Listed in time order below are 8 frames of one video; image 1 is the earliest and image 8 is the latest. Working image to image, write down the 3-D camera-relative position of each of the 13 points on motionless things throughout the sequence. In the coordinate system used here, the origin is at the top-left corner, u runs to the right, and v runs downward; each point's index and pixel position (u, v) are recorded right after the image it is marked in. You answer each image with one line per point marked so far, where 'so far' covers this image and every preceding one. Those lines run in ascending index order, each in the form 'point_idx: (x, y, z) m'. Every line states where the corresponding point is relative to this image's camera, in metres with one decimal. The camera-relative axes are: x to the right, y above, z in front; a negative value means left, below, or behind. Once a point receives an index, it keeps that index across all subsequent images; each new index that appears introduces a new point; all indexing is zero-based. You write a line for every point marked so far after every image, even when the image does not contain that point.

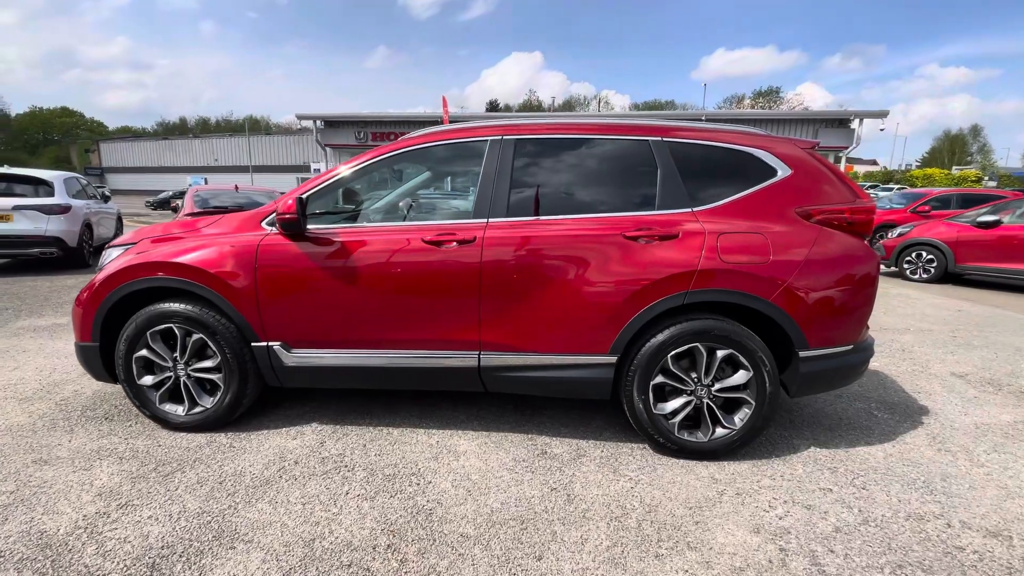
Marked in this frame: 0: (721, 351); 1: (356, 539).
0: (+1.2, -0.4, +2.7) m
1: (-0.7, -1.1, +2.1) m
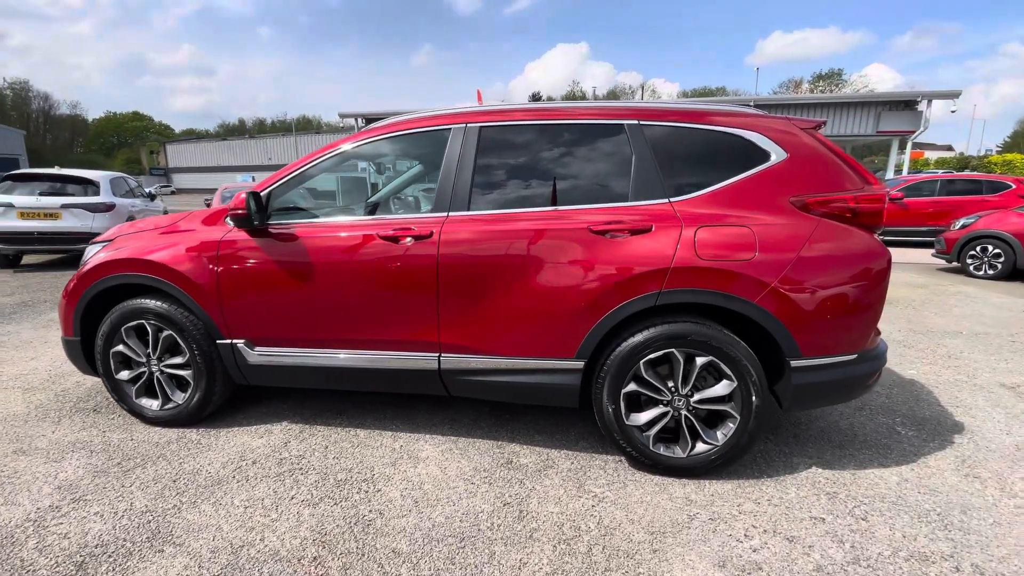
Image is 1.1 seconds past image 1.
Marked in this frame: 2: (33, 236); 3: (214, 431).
0: (+0.9, -0.4, +2.4) m
1: (-1.0, -1.1, +2.0) m
2: (-7.9, +0.9, +7.9) m
3: (-1.8, -0.9, +2.9) m
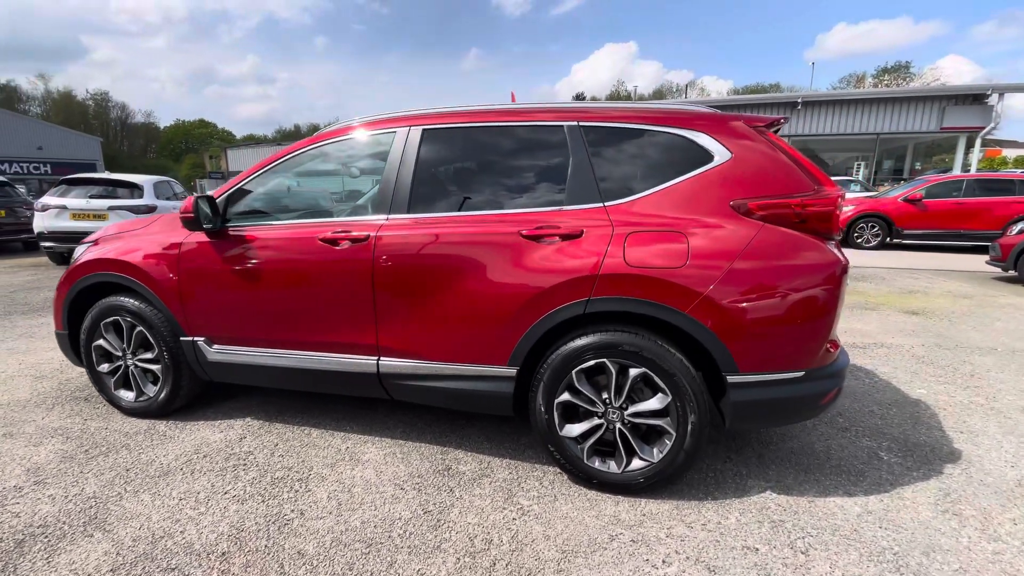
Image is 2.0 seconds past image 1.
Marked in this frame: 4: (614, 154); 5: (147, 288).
0: (+0.6, -0.4, +2.3) m
1: (-1.4, -1.1, +2.1) m
2: (-7.6, +0.9, +8.6) m
3: (-2.1, -0.9, +3.1) m
4: (+0.5, +0.7, +2.4) m
5: (-2.2, 0.0, +2.9) m
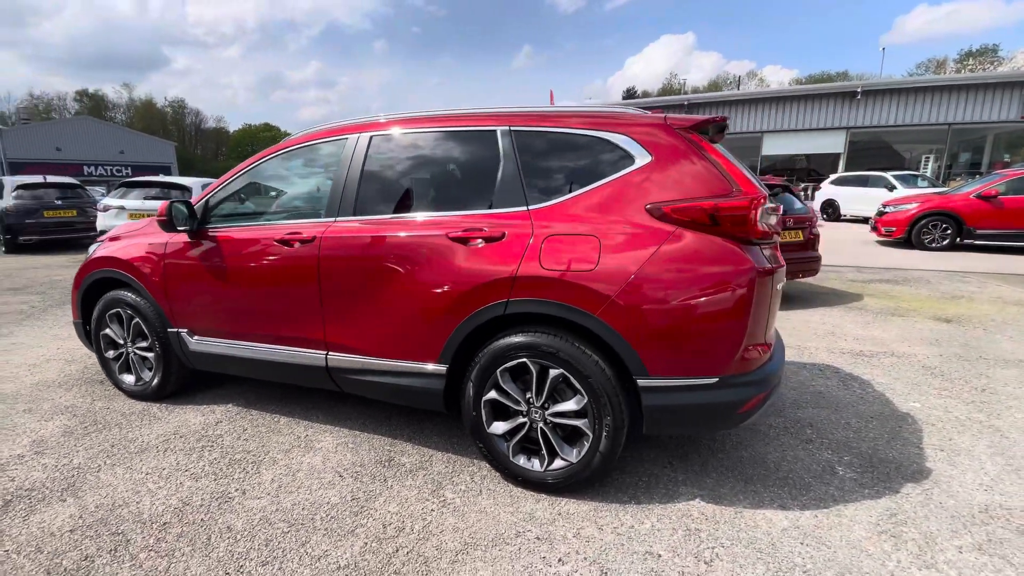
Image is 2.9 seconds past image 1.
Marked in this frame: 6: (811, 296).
0: (+0.2, -0.4, +2.3) m
1: (-1.8, -1.1, +2.3) m
2: (-7.3, +1.1, +9.5) m
3: (-2.4, -0.8, +3.4) m
4: (+0.1, +0.7, +2.5) m
5: (-2.5, 0.0, +3.3) m
6: (+4.3, -0.1, +6.9) m
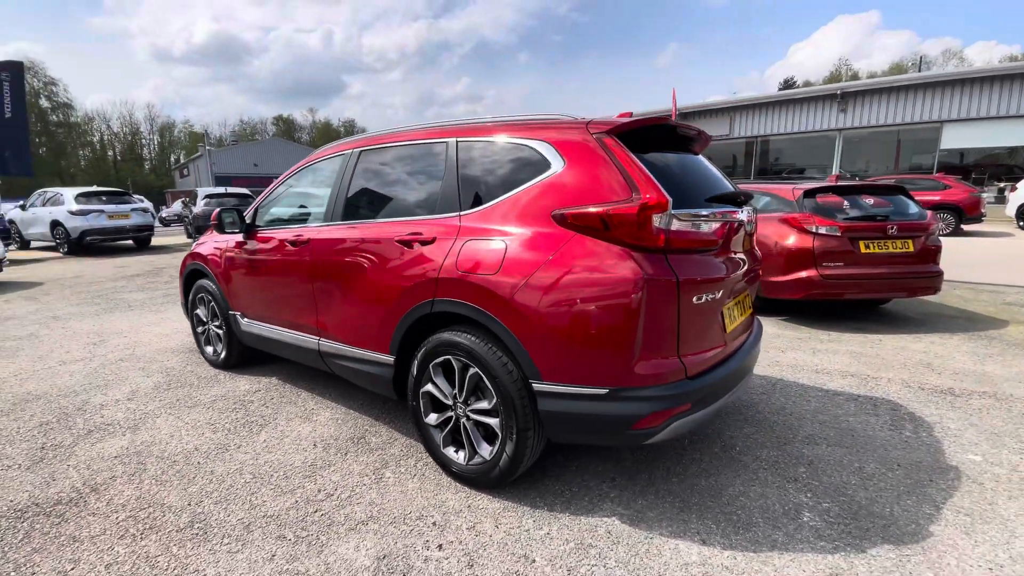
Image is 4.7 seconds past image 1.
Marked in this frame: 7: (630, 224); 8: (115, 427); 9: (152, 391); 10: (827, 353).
0: (-0.2, -0.4, +2.4) m
1: (-2.1, -1.0, +3.0) m
2: (-5.4, +1.3, +11.4) m
3: (-2.4, -0.8, +4.2) m
4: (-0.2, +0.7, +2.6) m
5: (-2.5, +0.1, +4.1) m
6: (+5.0, -0.4, +5.7) m
7: (+0.5, +0.3, +2.0) m
8: (-2.7, -0.9, +3.3) m
9: (-2.9, -0.8, +3.9) m
10: (+3.0, -0.6, +4.6) m
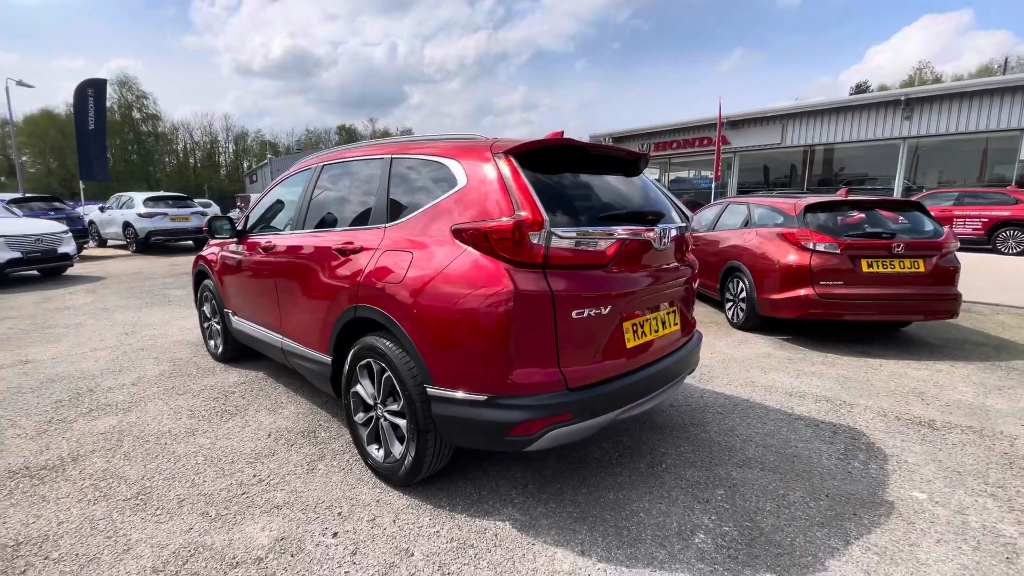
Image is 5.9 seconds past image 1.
0: (-0.7, -0.5, +2.6) m
1: (-2.5, -1.0, +3.3) m
2: (-4.8, +1.2, +12.1) m
3: (-2.7, -0.8, +4.6) m
4: (-0.6, +0.6, +2.8) m
5: (-2.8, +0.1, +4.5) m
6: (+4.9, -0.6, +5.3) m
7: (0.0, +0.2, +2.1) m
8: (-3.1, -0.9, +3.7) m
9: (-3.2, -0.8, +4.3) m
10: (+2.7, -0.8, +4.4) m
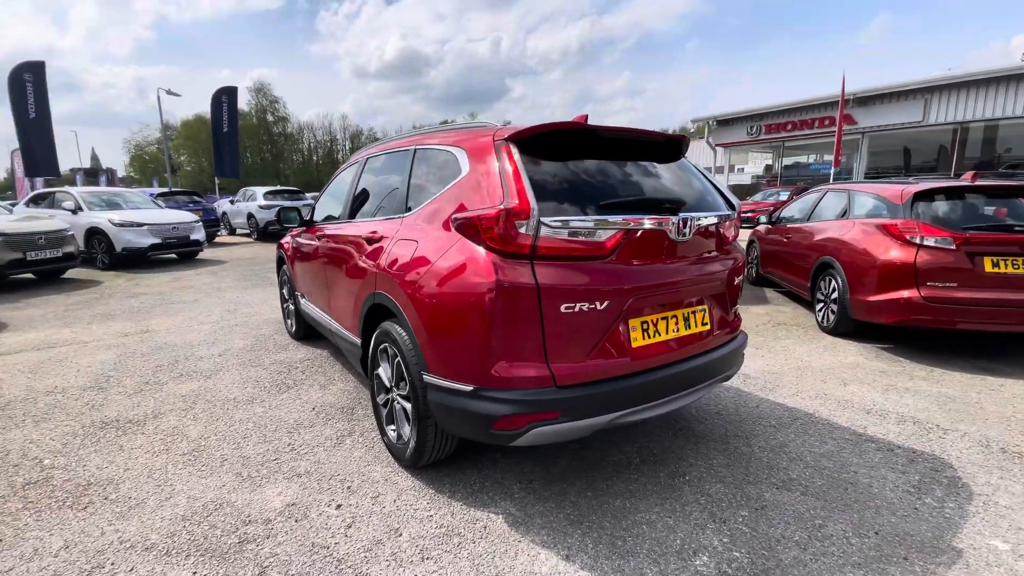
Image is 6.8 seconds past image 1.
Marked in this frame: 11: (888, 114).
0: (-0.6, -0.4, +2.7) m
1: (-2.3, -0.9, +3.8) m
2: (-2.7, +1.6, +12.7) m
3: (-2.2, -0.6, +5.0) m
4: (-0.5, +0.7, +2.8) m
5: (-2.3, +0.3, +4.9) m
6: (+5.3, -0.7, +4.2) m
7: (-0.1, +0.2, +2.0) m
8: (-2.8, -0.8, +4.3) m
9: (-2.8, -0.6, +4.9) m
10: (+3.0, -0.8, +3.7) m
11: (+14.9, +6.9, +19.1) m
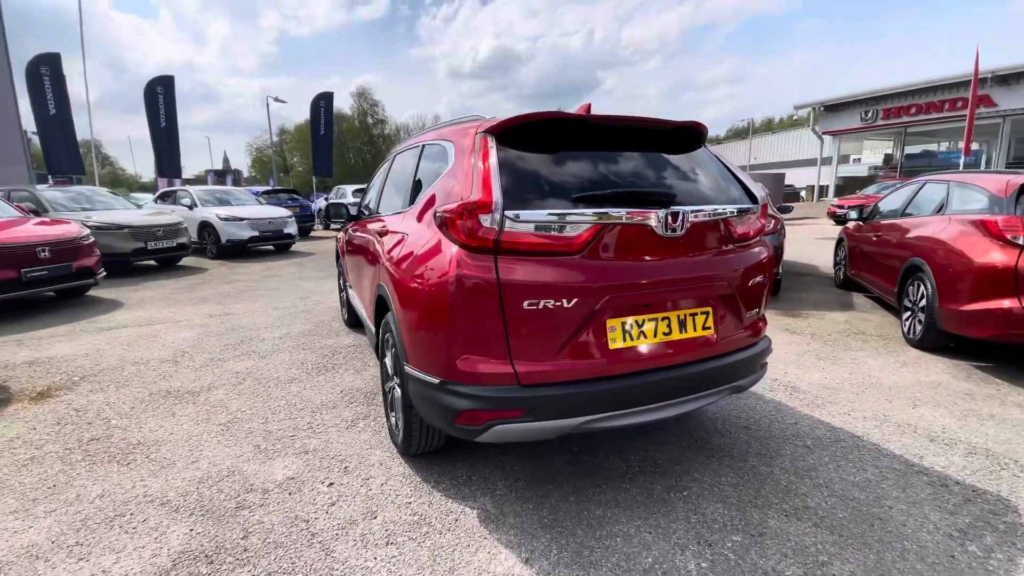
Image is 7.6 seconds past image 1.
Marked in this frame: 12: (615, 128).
0: (-0.7, -0.3, +2.7) m
1: (-2.1, -0.8, +4.1) m
2: (-0.8, +1.7, +13.0) m
3: (-1.8, -0.5, +5.3) m
4: (-0.5, +0.7, +2.8) m
5: (-1.9, +0.4, +5.3) m
6: (+5.5, -0.8, +3.2) m
7: (-0.2, +0.3, +2.0) m
8: (-2.5, -0.6, +4.7) m
9: (-2.4, -0.5, +5.3) m
10: (+3.1, -0.9, +3.2) m
11: (+17.8, +6.5, +16.0) m
12: (+0.5, +0.8, +2.4) m
